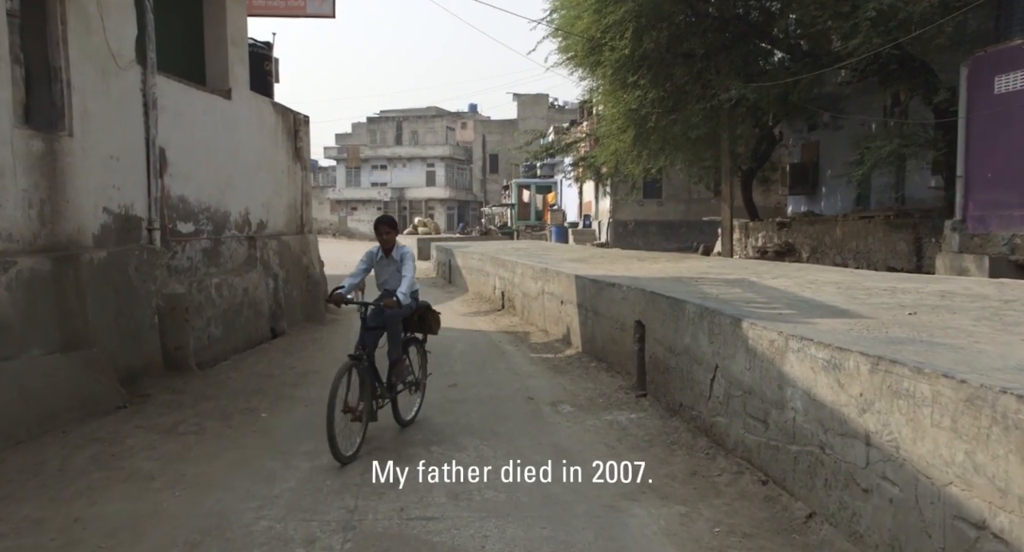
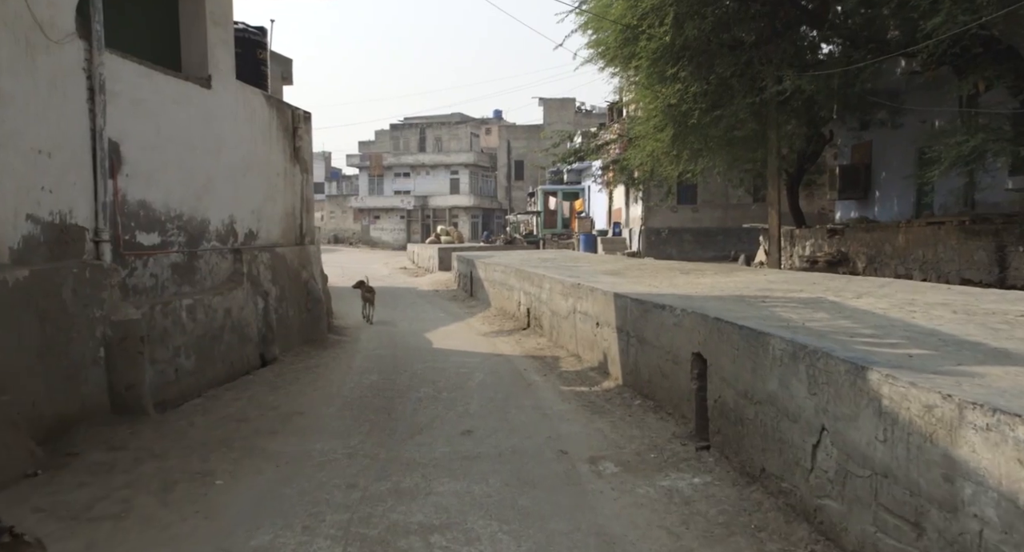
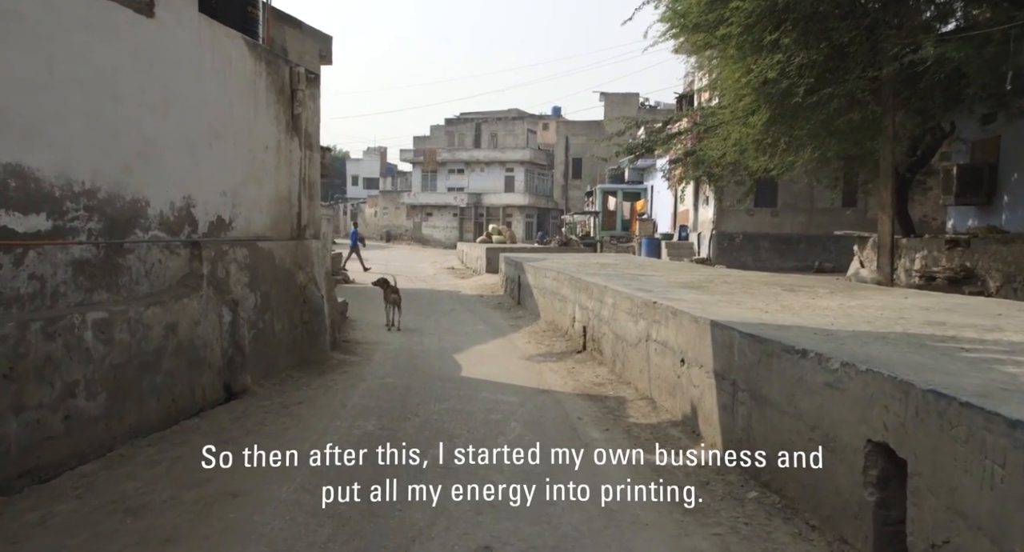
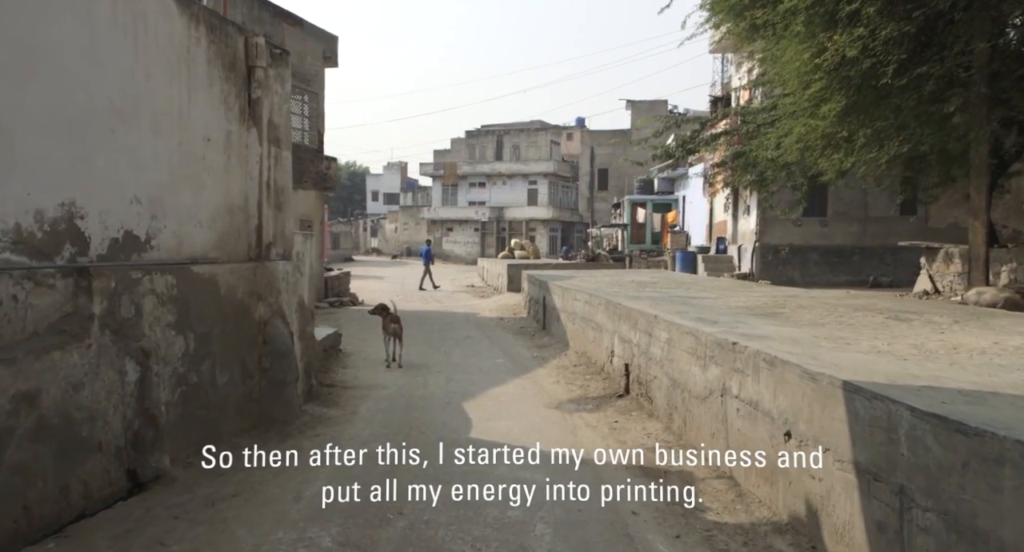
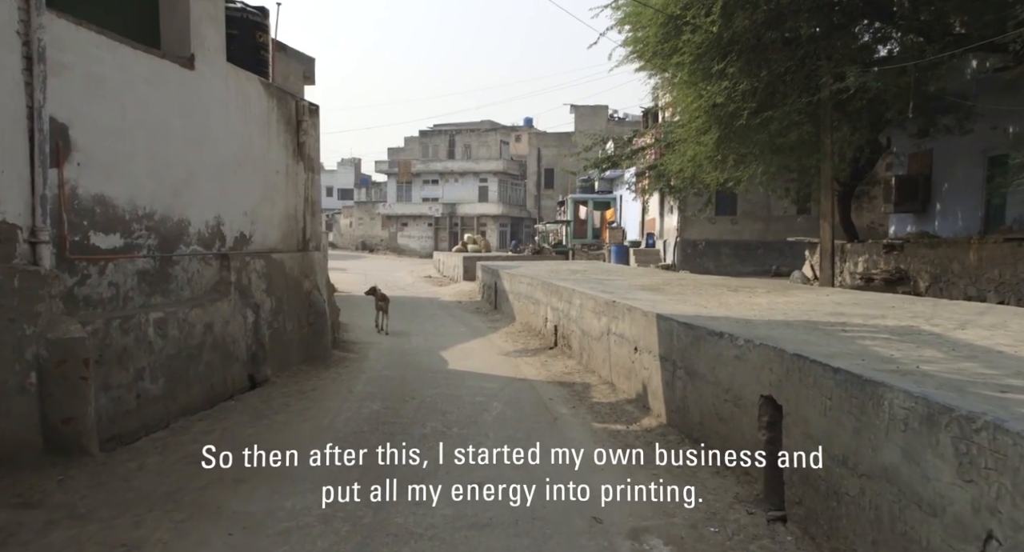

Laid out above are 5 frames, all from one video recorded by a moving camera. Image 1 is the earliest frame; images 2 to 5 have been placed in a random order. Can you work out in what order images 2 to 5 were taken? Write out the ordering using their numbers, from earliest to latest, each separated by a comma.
2, 5, 3, 4
